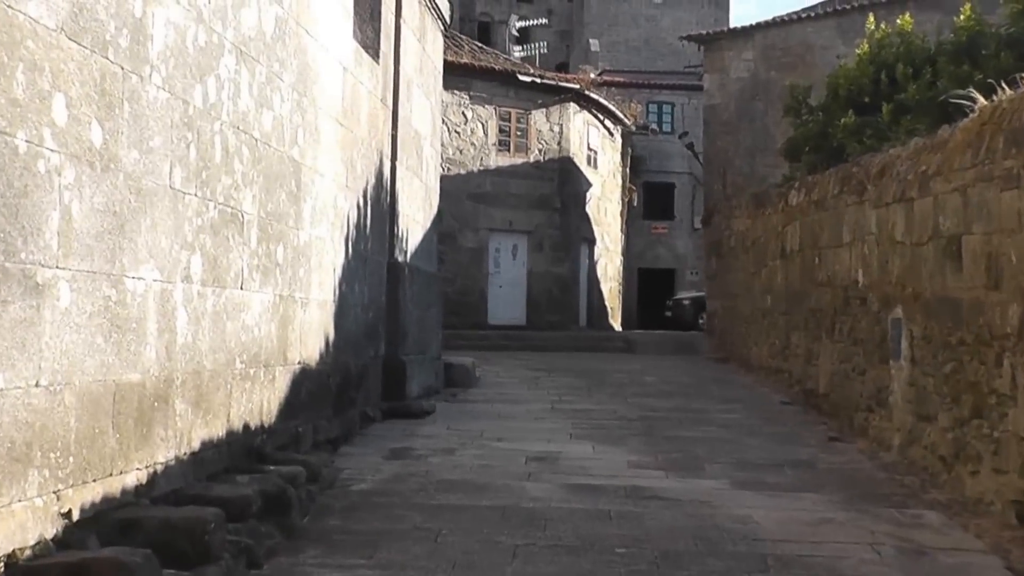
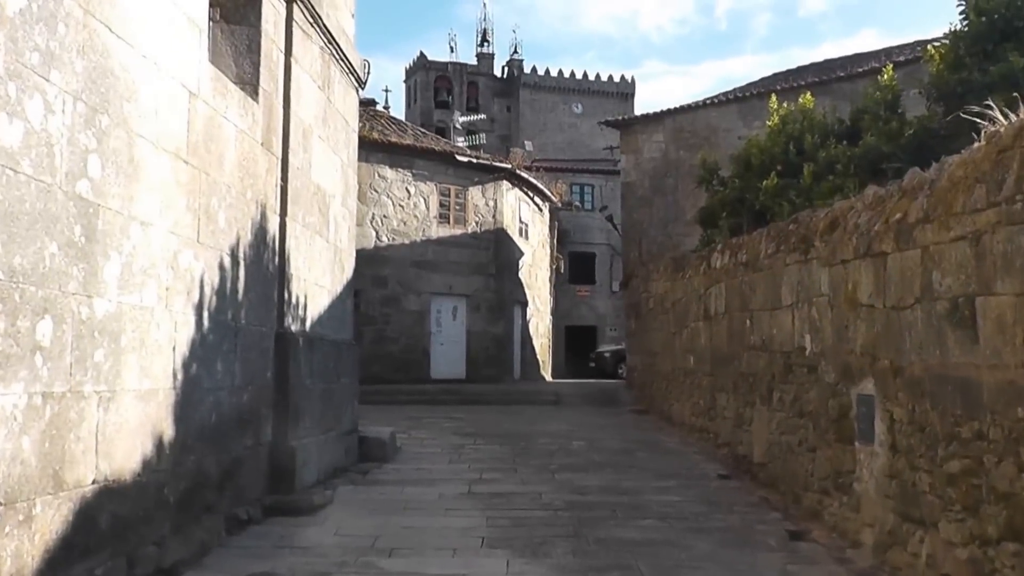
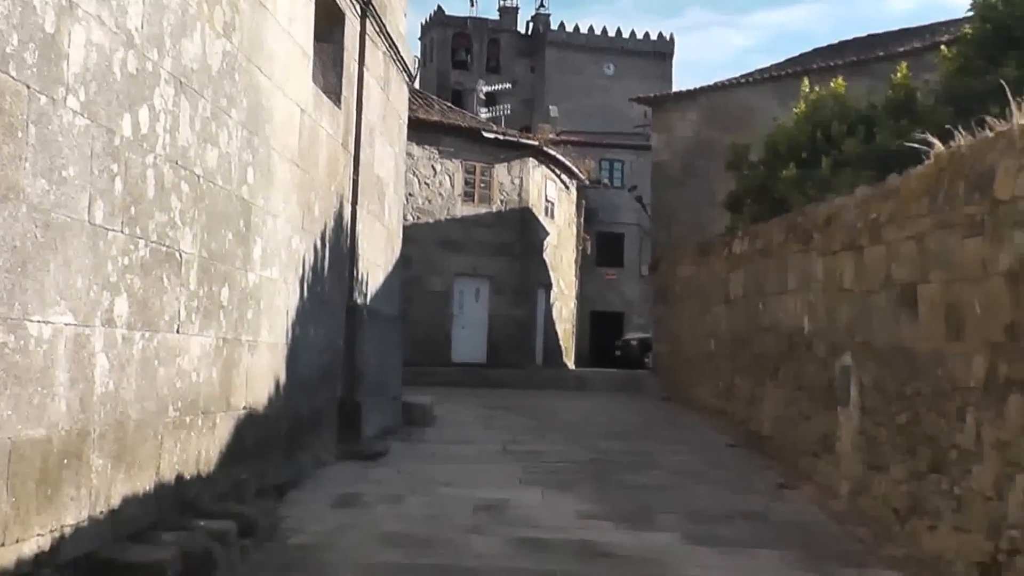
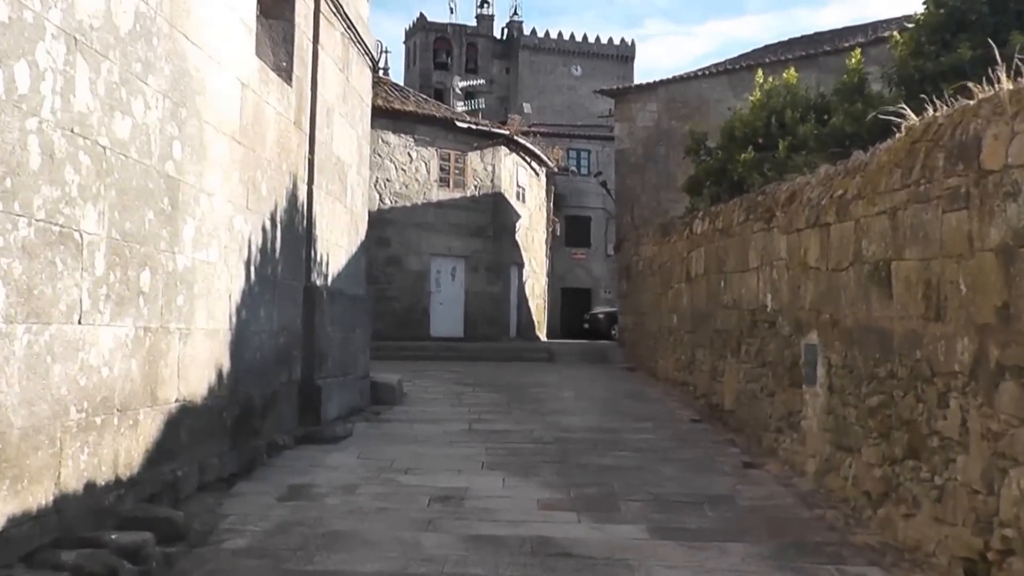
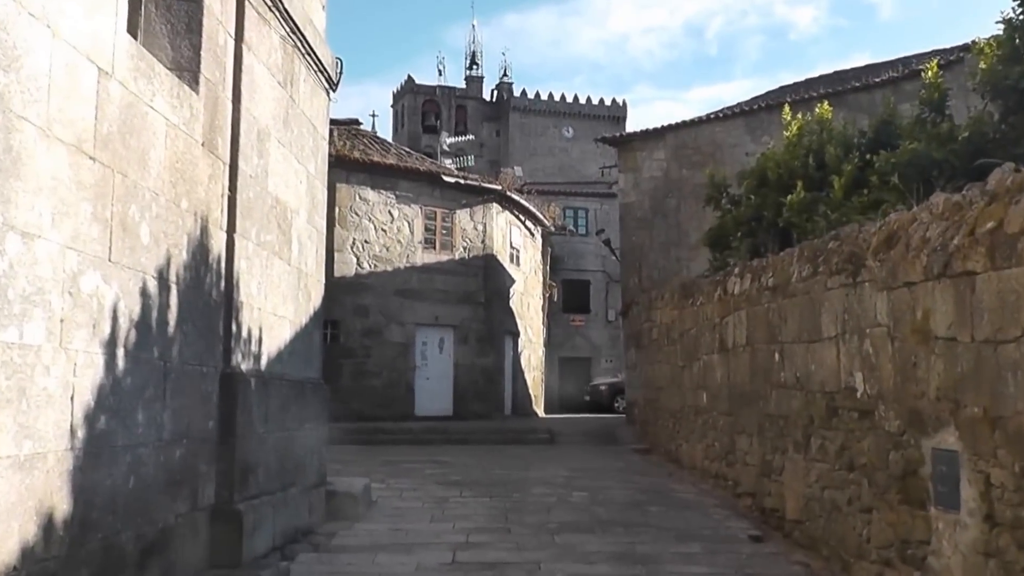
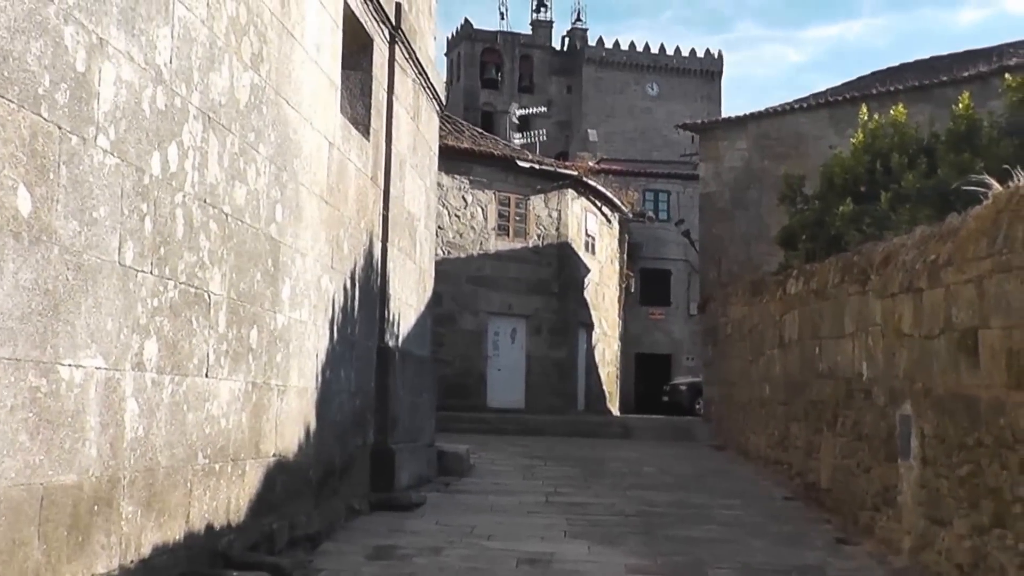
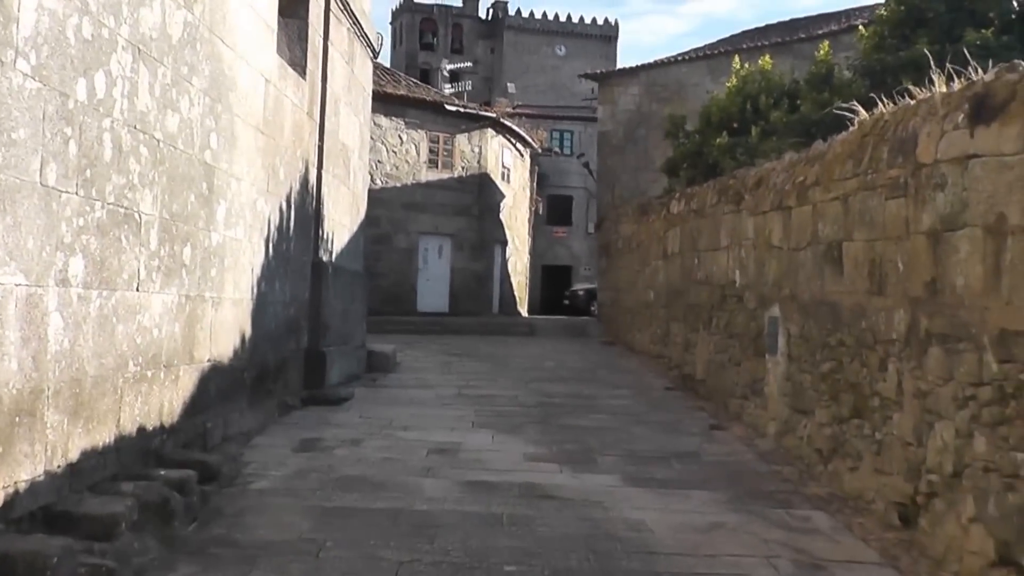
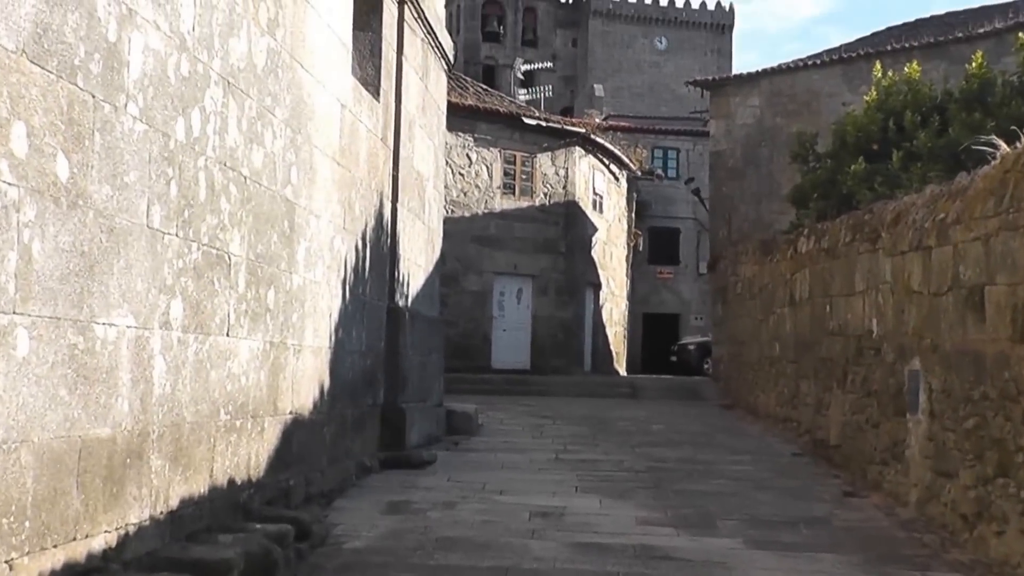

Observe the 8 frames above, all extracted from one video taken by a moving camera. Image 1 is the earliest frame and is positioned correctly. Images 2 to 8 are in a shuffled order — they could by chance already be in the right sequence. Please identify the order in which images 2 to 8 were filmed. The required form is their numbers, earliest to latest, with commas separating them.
8, 6, 3, 7, 4, 2, 5
